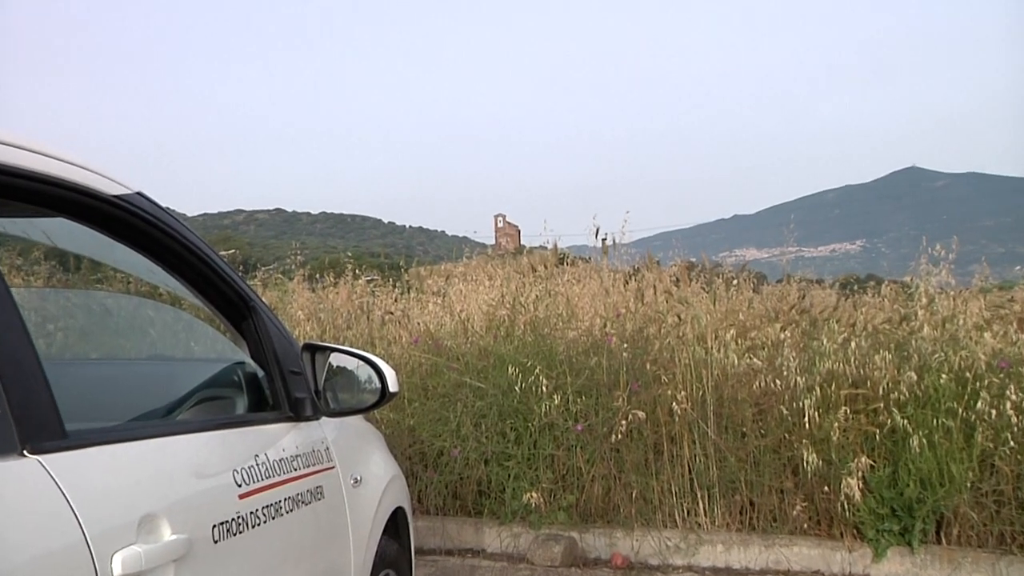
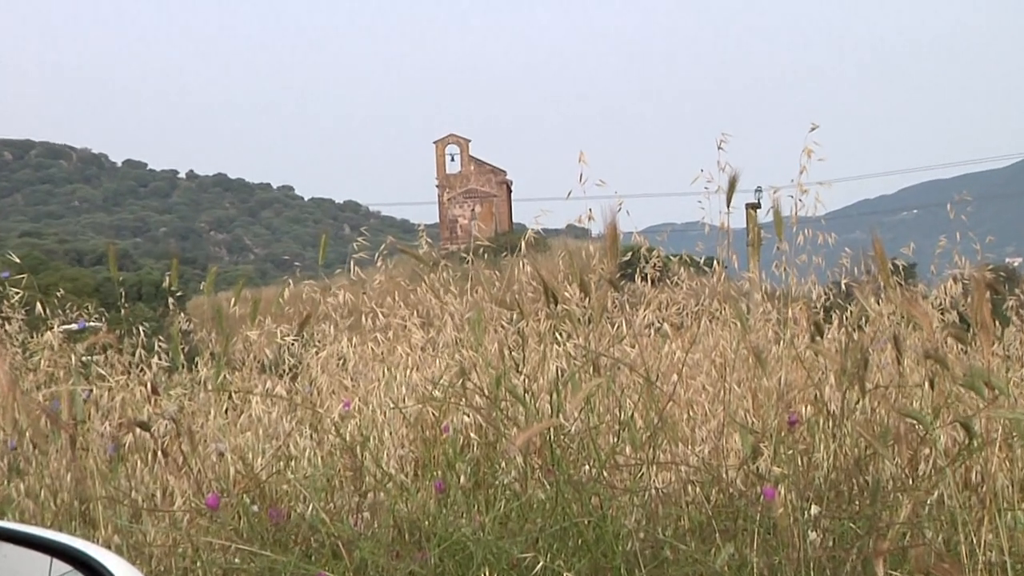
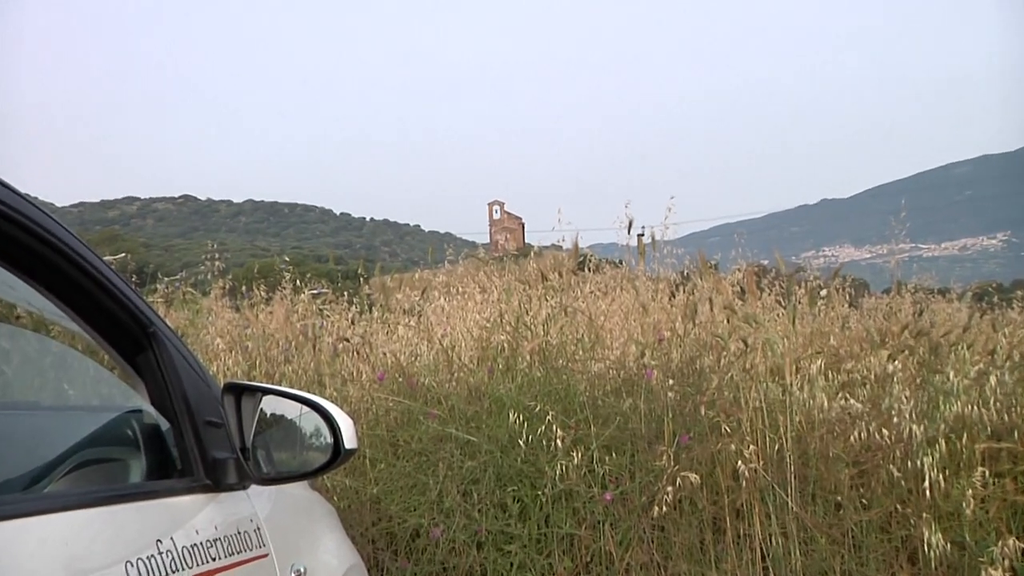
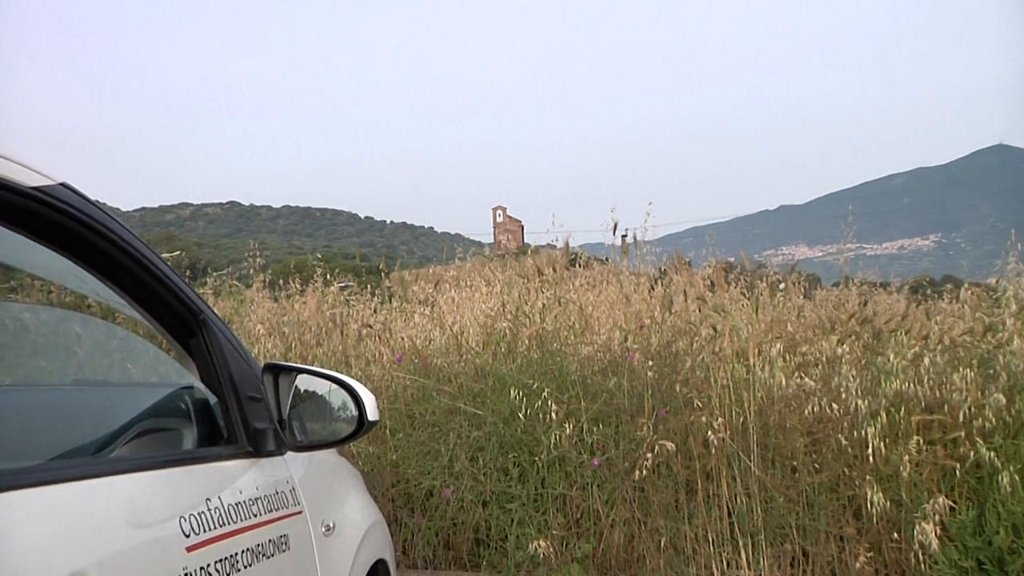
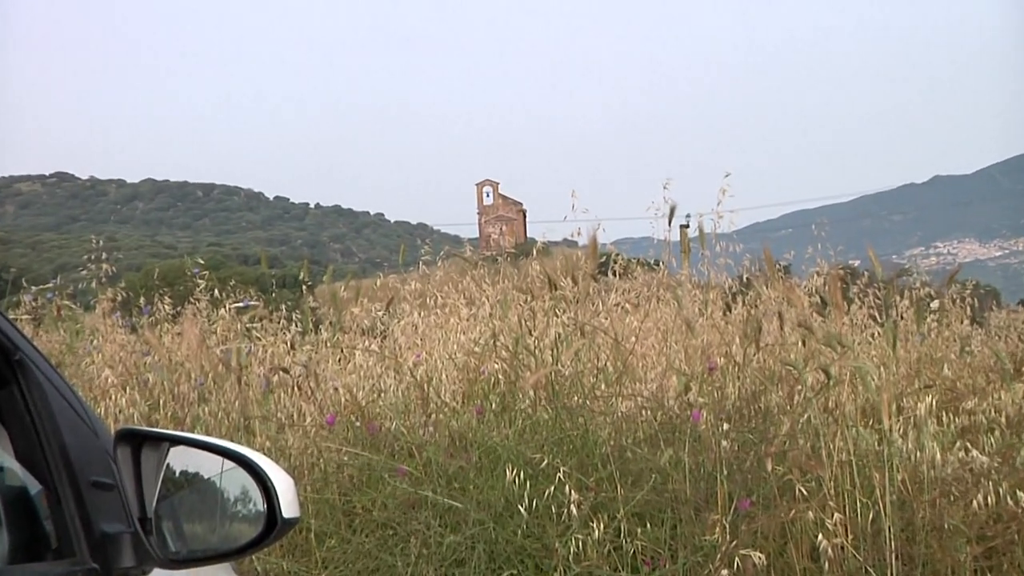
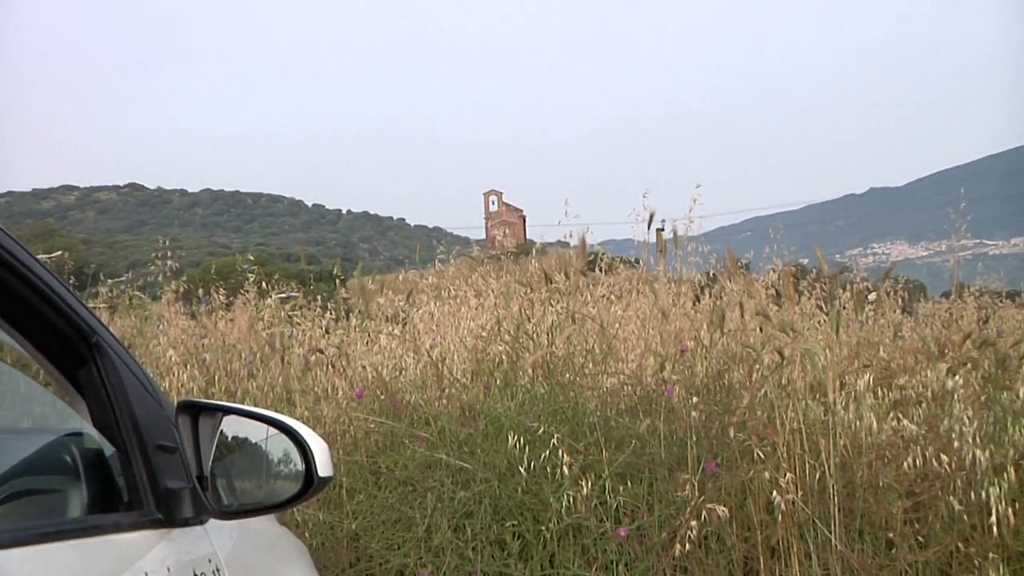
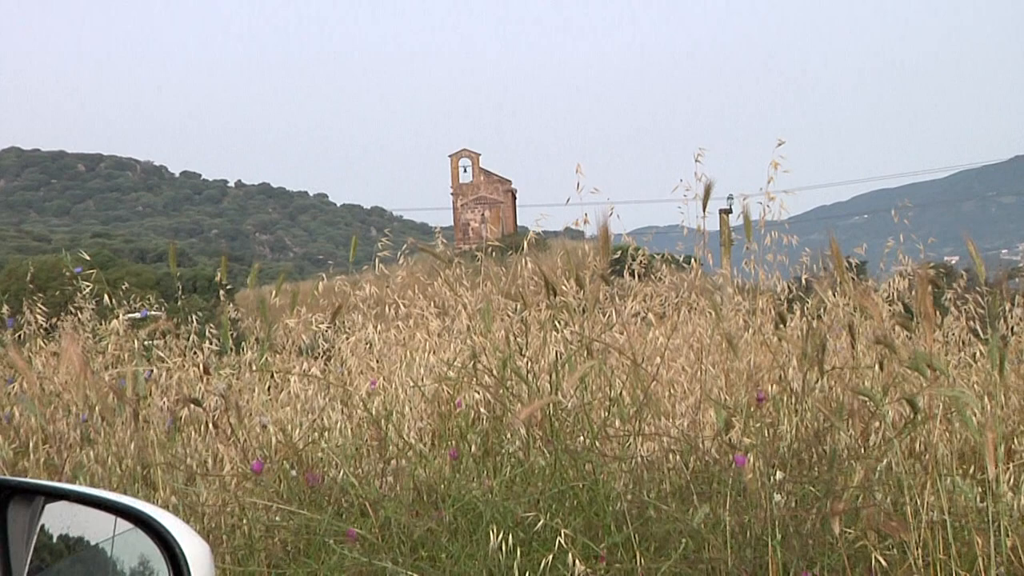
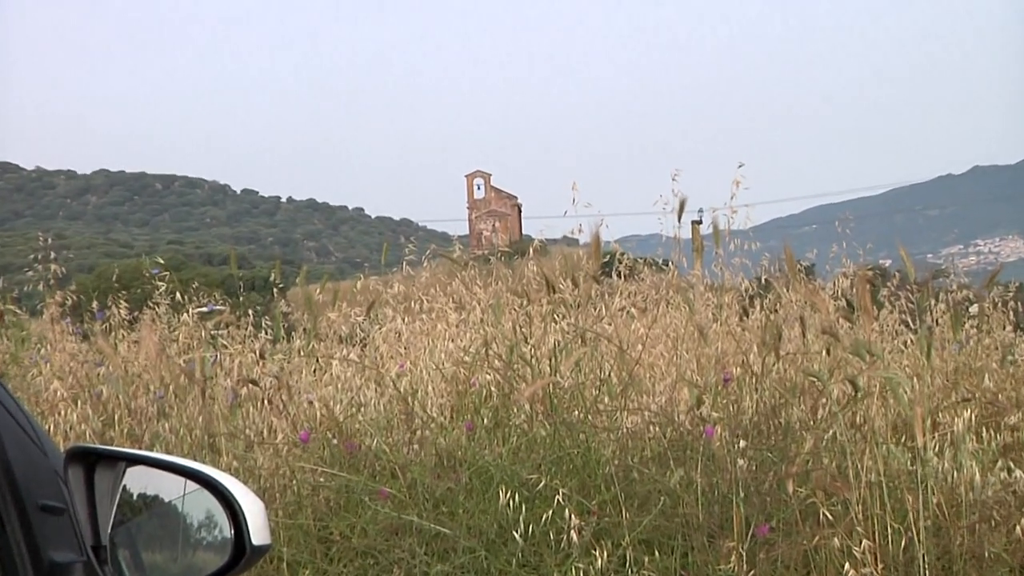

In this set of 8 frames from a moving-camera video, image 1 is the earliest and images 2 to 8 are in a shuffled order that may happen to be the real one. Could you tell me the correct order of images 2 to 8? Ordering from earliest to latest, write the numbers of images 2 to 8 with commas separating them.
4, 3, 6, 5, 8, 7, 2
